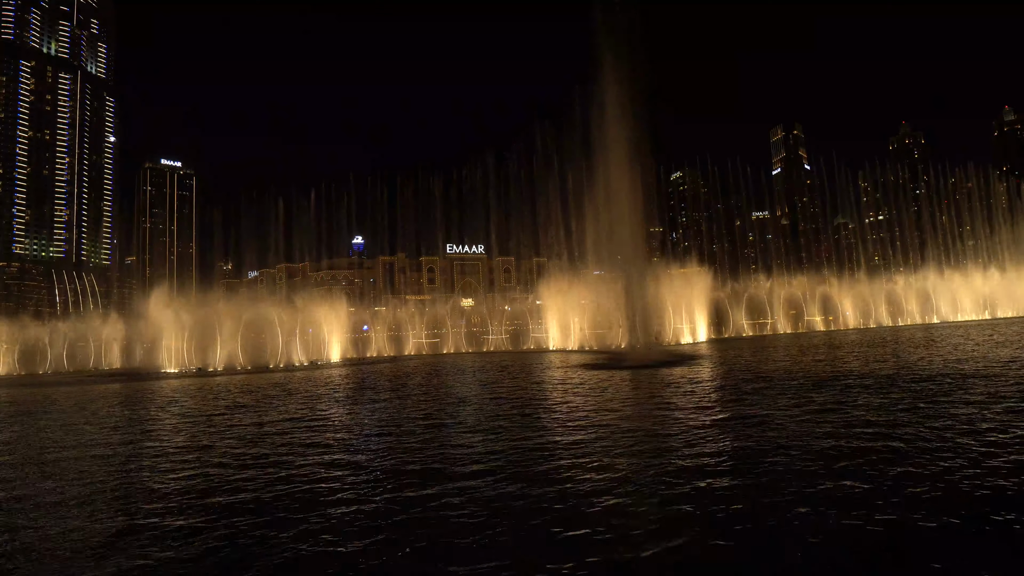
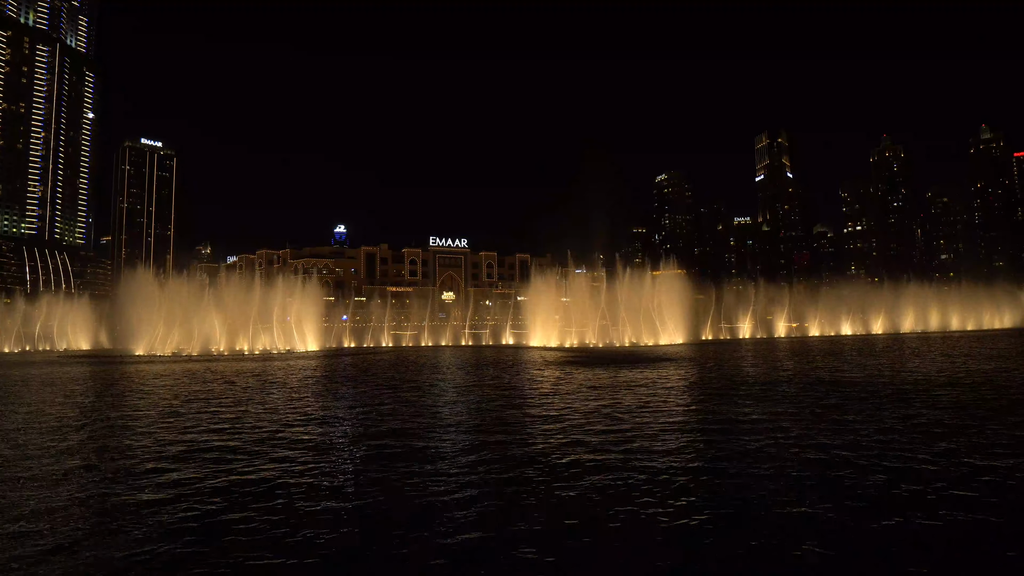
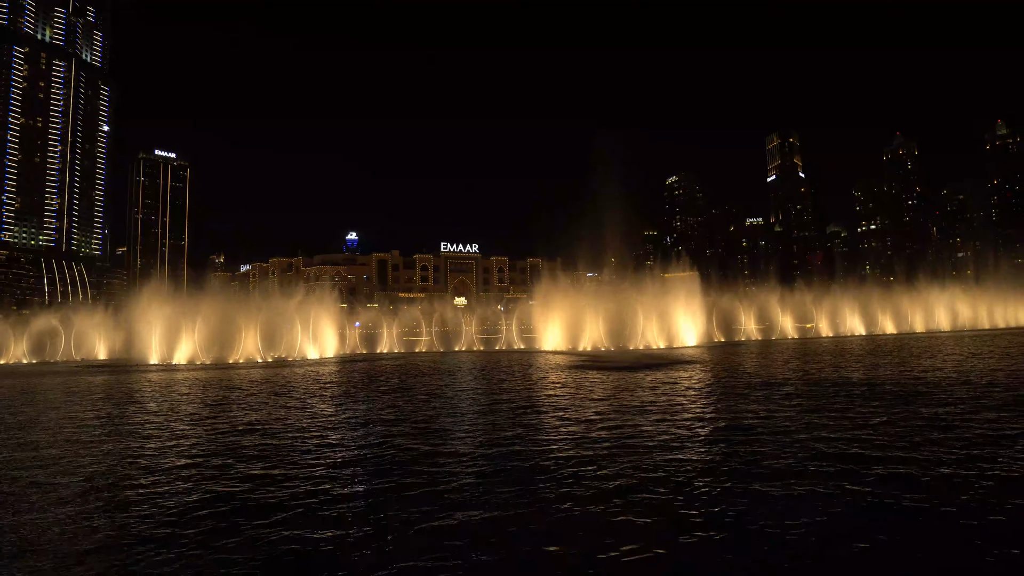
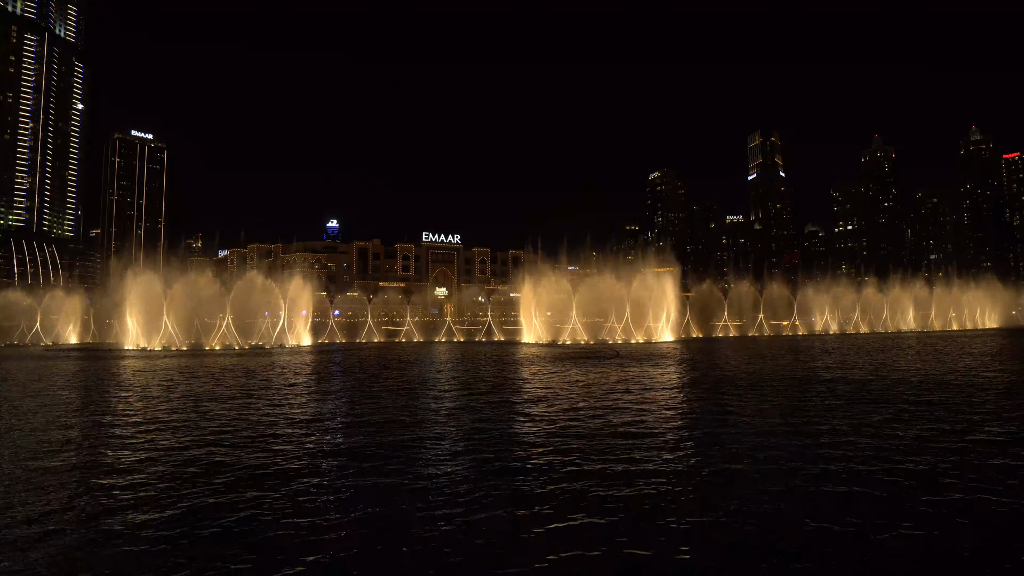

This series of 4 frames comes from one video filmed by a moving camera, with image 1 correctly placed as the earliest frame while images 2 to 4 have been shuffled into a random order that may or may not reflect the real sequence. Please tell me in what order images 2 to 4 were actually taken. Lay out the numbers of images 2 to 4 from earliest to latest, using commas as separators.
3, 2, 4
